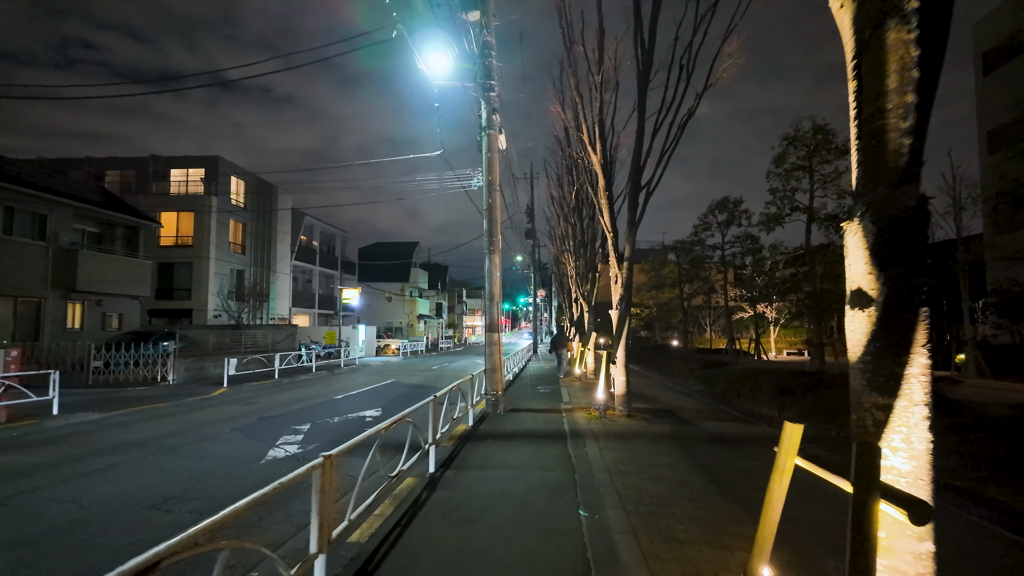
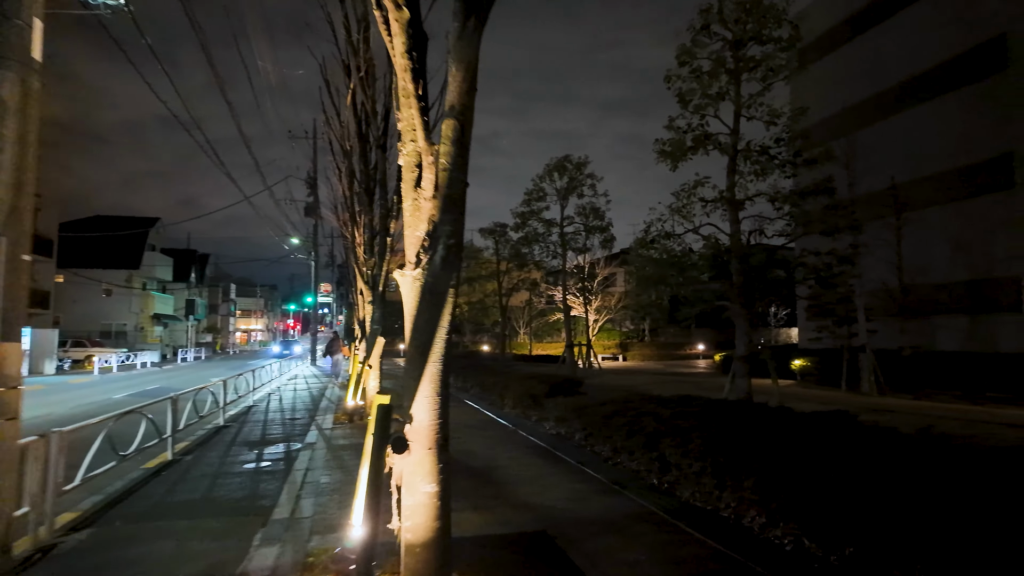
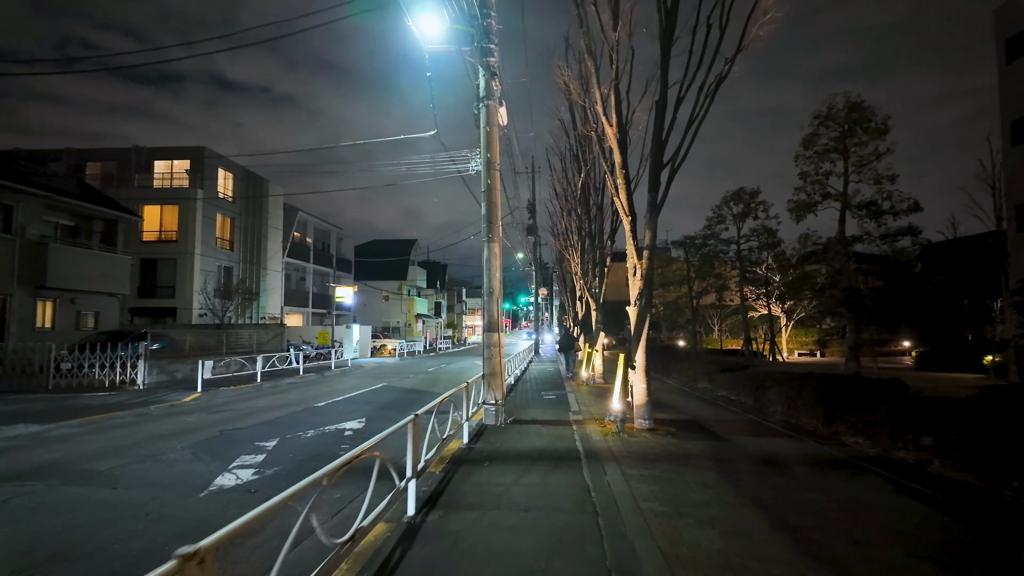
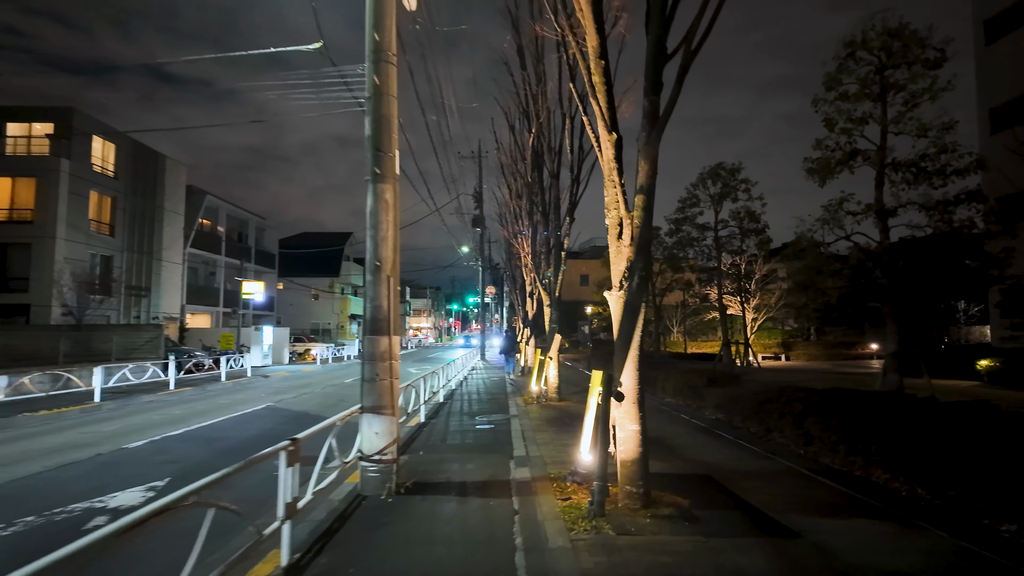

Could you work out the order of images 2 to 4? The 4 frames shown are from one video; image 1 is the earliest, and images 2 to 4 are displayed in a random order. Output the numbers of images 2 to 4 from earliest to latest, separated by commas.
3, 4, 2
